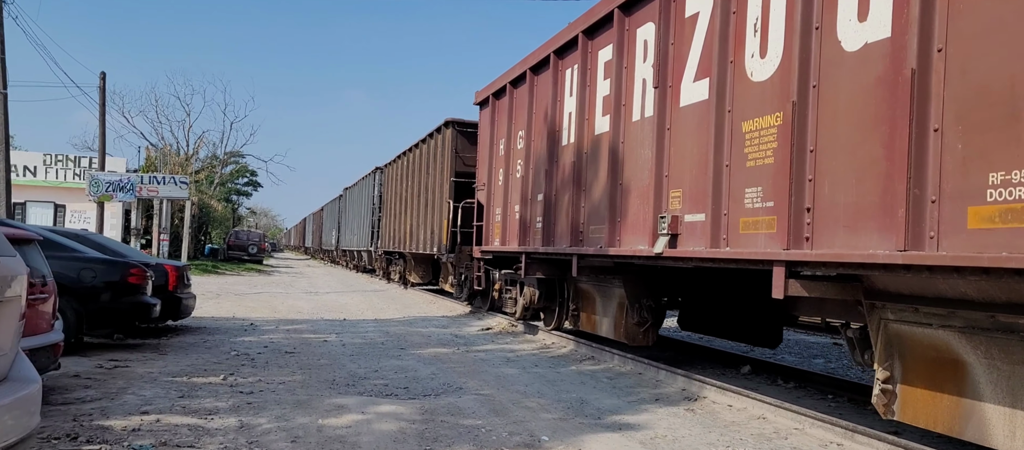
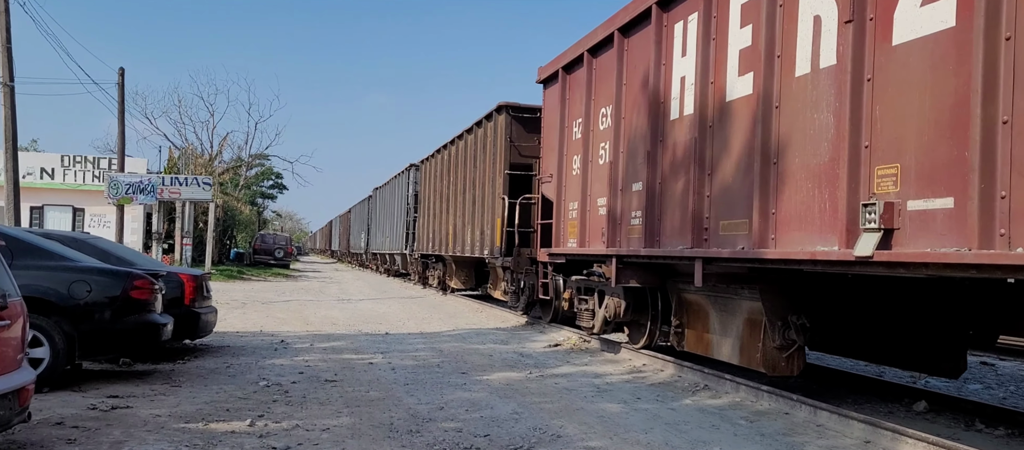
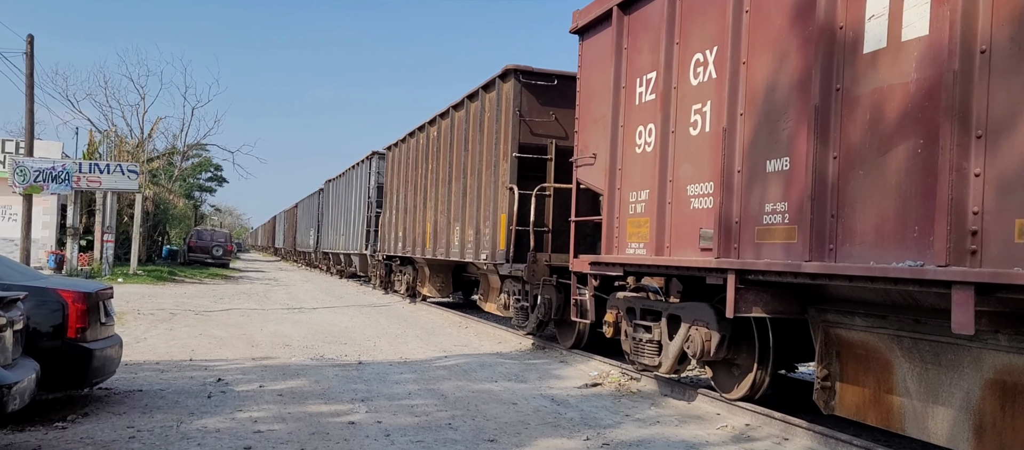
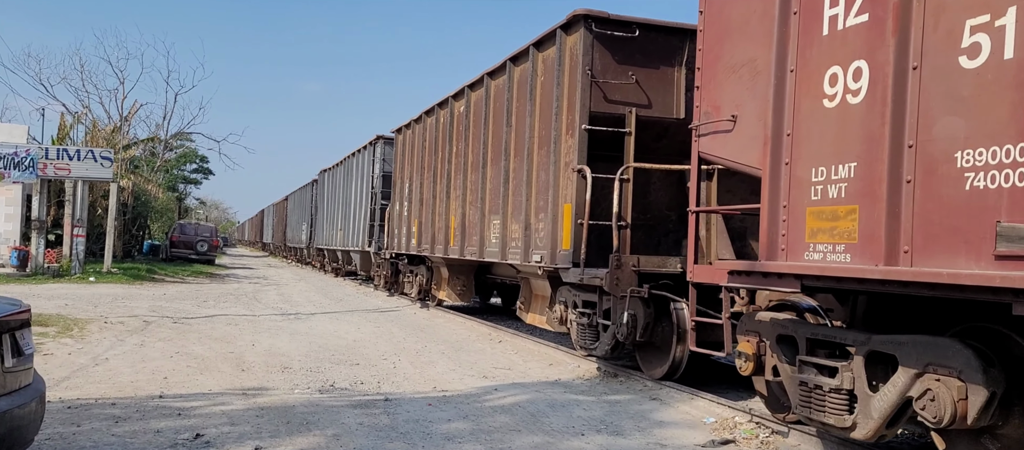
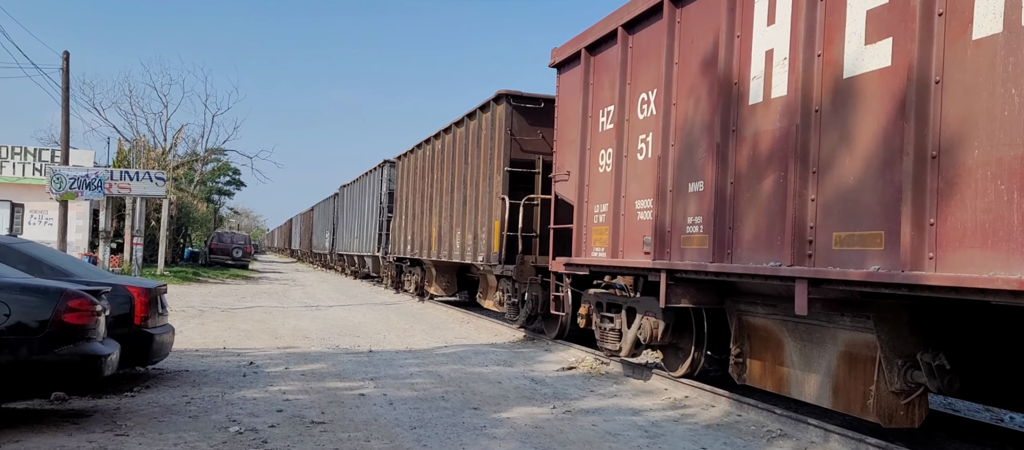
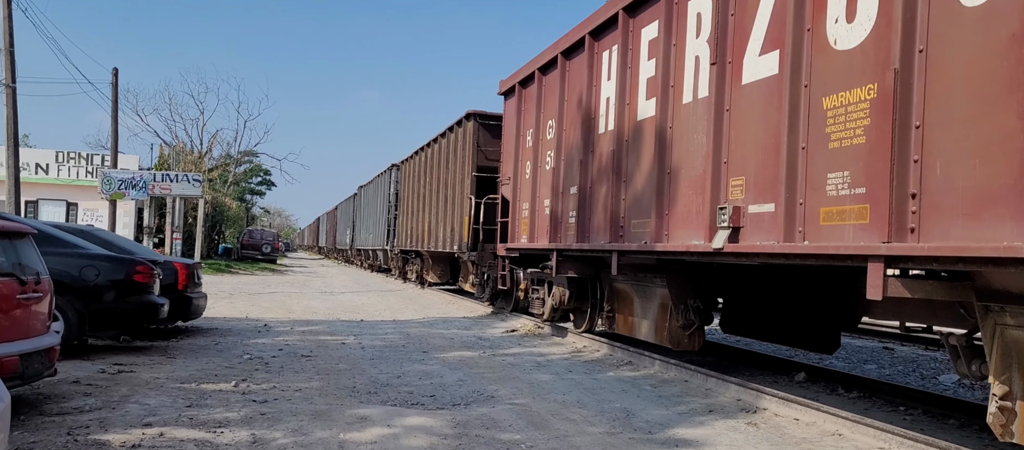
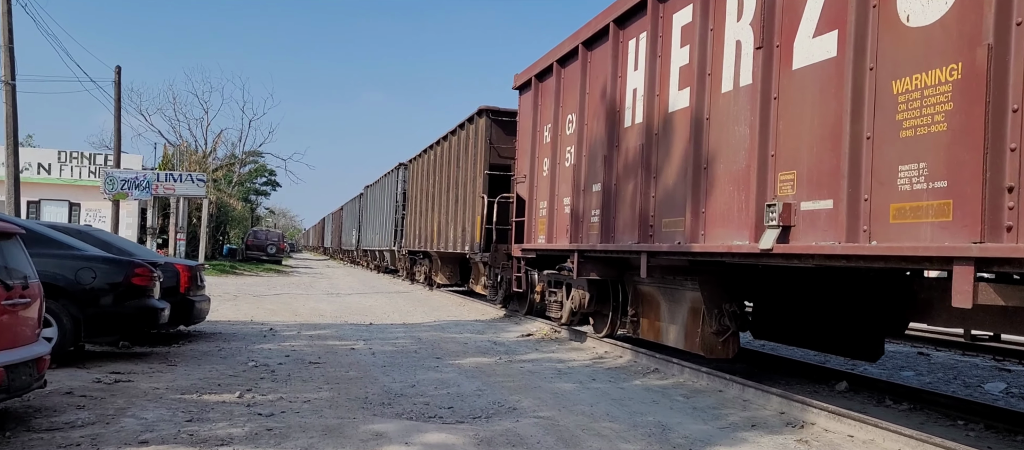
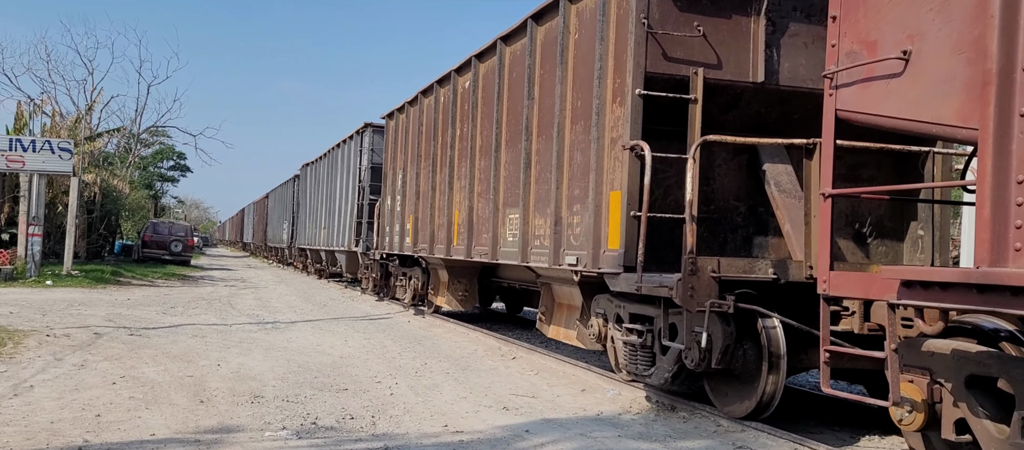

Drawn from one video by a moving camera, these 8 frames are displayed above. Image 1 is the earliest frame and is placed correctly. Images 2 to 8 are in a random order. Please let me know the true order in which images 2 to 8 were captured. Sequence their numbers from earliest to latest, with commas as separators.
6, 7, 2, 5, 3, 4, 8
